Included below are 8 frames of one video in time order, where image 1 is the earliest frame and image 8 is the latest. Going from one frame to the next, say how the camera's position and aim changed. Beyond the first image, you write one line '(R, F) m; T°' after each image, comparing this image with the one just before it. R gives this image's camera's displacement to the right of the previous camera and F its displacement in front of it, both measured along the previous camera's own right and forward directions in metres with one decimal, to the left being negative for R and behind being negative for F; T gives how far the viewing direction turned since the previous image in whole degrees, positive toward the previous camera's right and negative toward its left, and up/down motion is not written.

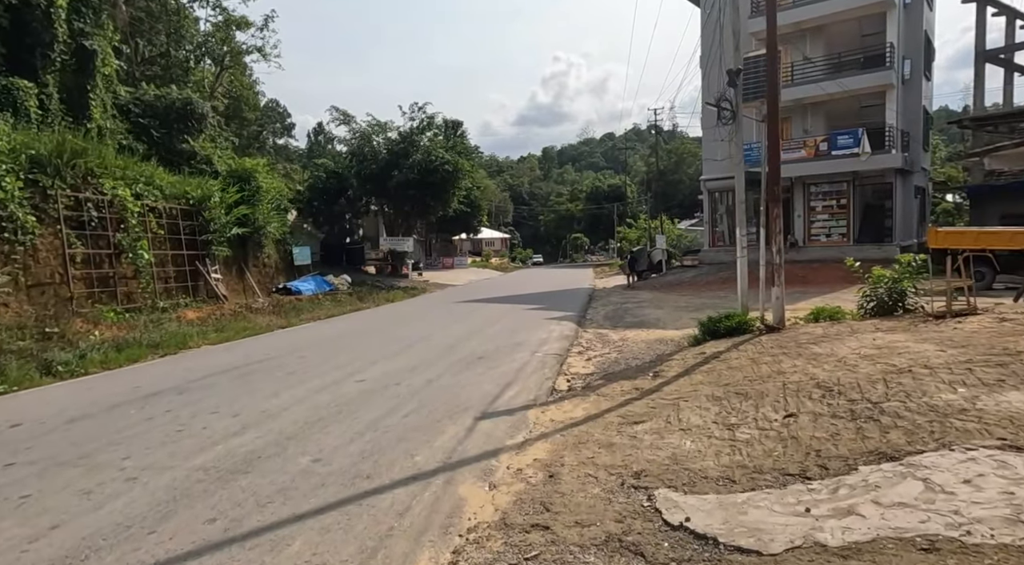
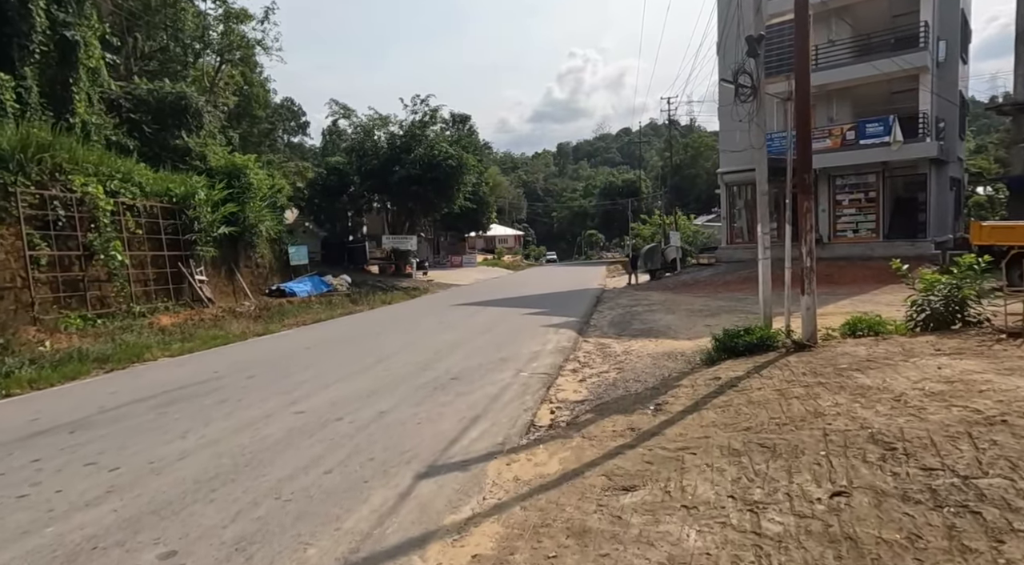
(+0.5, +1.4) m; -2°
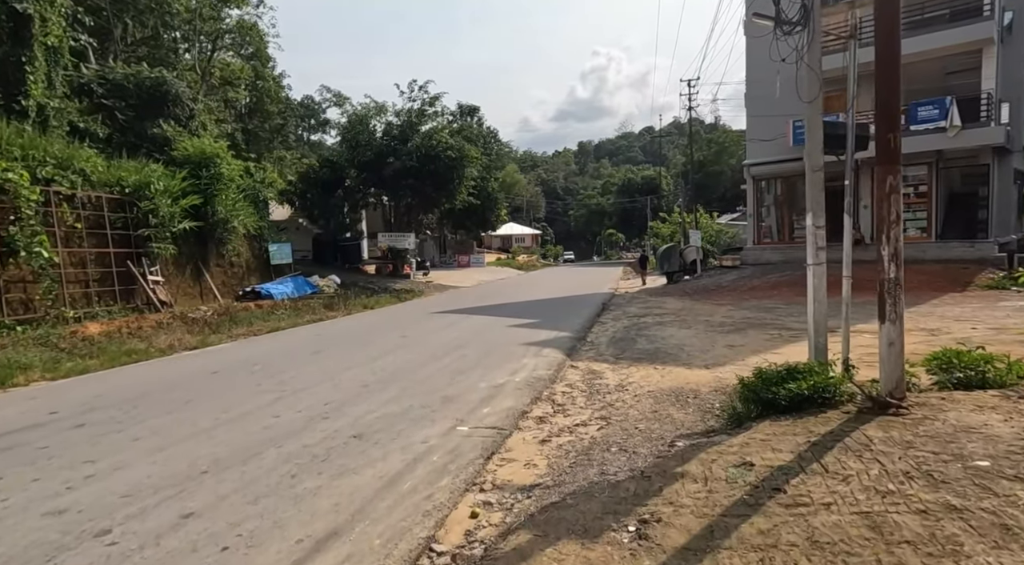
(+0.8, +2.5) m; -2°
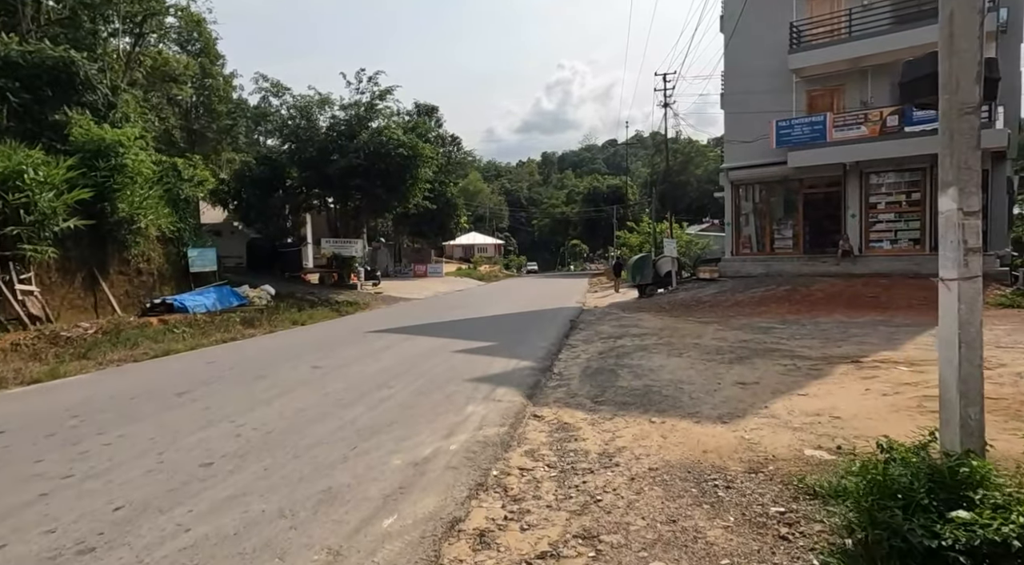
(+0.2, +2.5) m; +3°
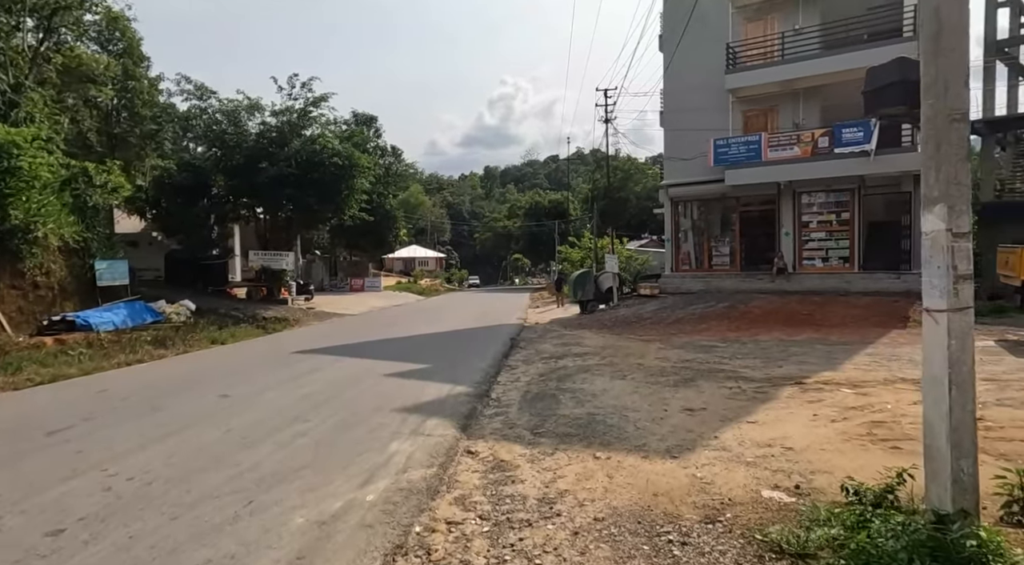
(+0.1, +0.6) m; +5°
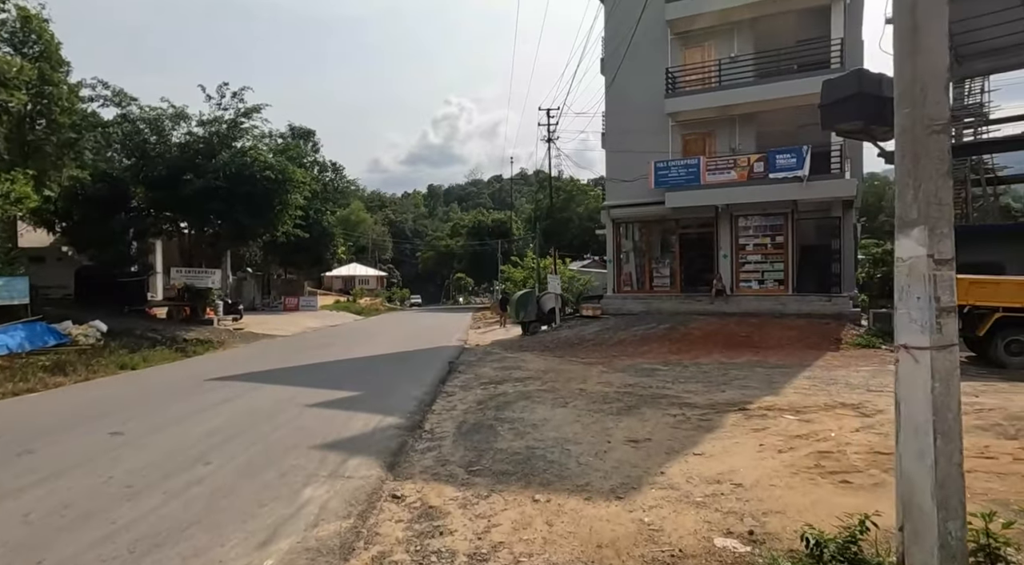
(+0.1, +0.5) m; +5°
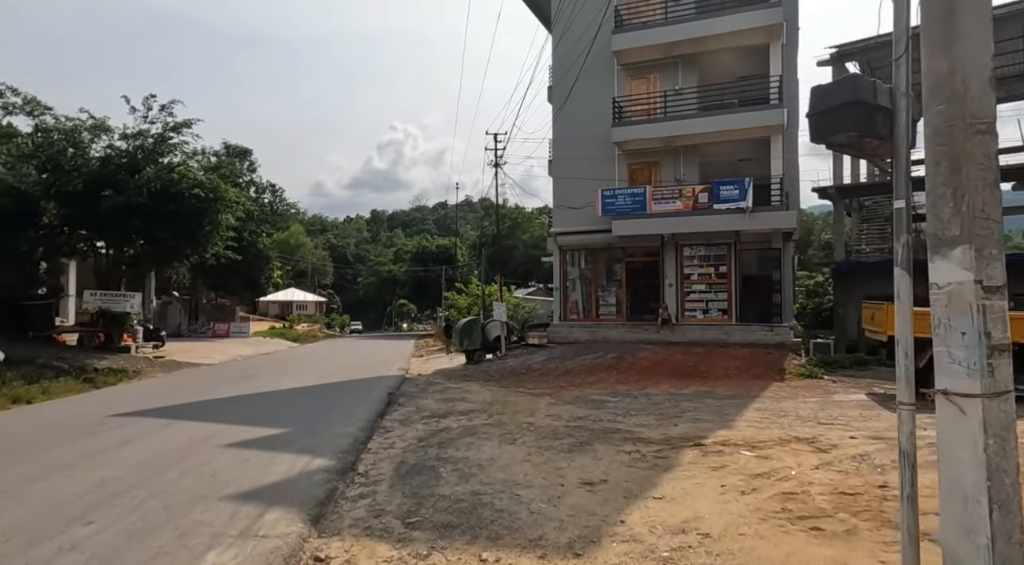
(0.0, +0.6) m; +5°
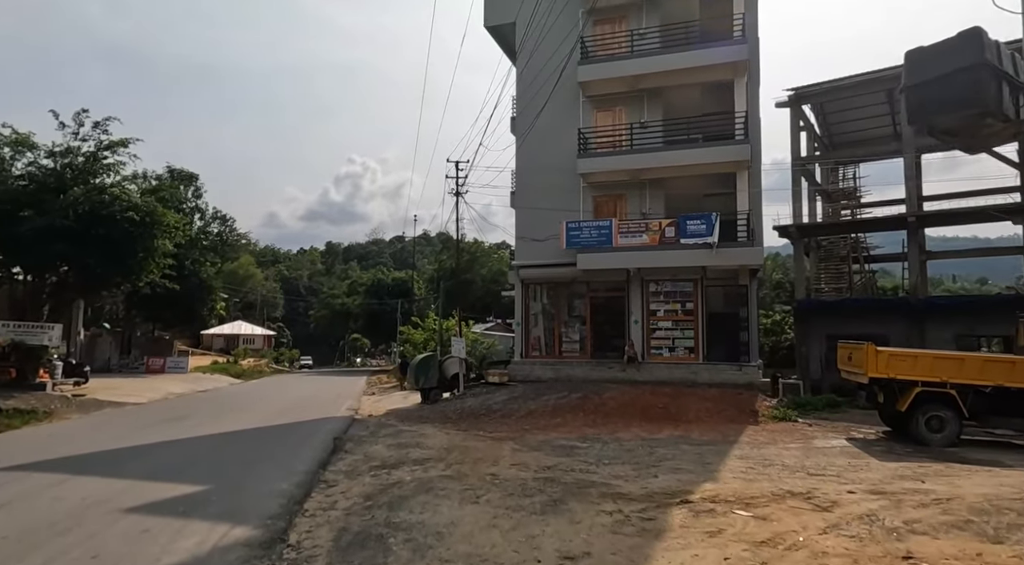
(-0.1, +1.0) m; +4°
